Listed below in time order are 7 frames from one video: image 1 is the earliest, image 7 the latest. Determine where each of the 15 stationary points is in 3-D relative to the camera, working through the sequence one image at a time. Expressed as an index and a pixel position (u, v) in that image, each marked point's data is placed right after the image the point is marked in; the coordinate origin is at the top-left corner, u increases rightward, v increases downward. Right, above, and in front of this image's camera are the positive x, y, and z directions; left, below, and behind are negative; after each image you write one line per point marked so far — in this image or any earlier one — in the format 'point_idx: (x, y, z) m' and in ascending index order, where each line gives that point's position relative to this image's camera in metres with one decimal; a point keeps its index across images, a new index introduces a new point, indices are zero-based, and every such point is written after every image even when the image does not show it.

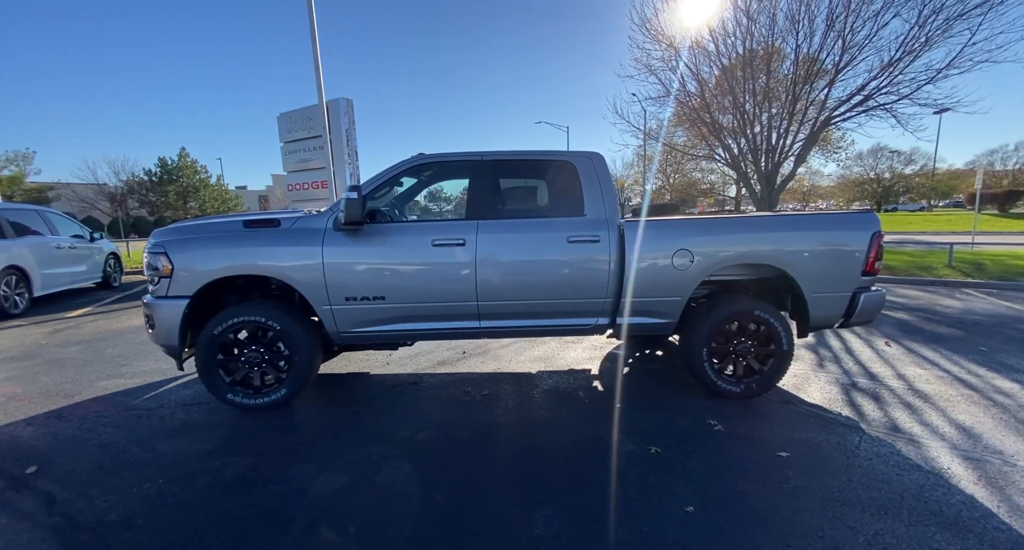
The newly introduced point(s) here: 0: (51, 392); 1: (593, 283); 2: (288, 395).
0: (-4.3, -1.1, +3.8) m
1: (+0.7, -0.1, +3.3) m
2: (-1.8, -0.9, +3.2) m
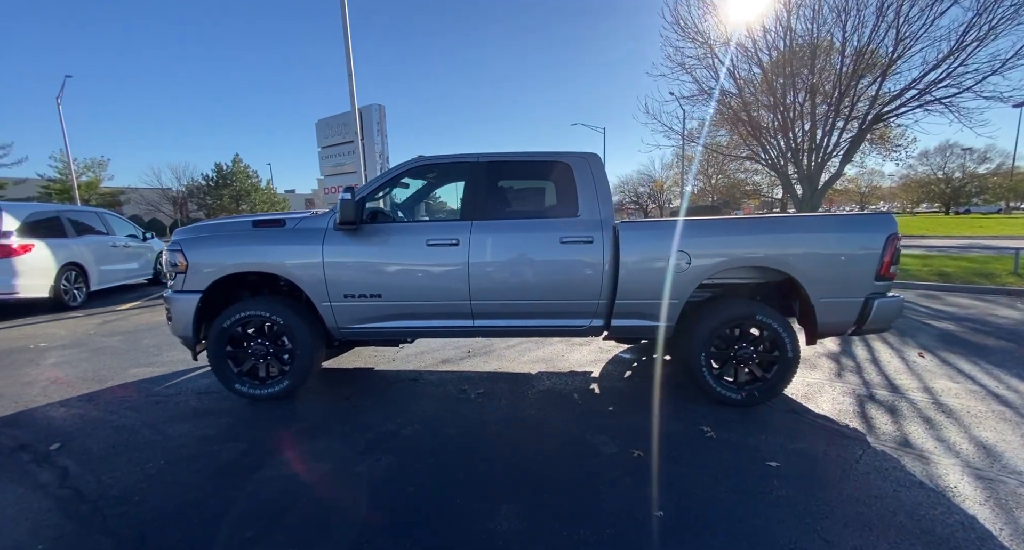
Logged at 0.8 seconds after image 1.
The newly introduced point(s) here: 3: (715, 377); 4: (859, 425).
0: (-4.3, -1.0, +4.1) m
1: (+0.6, -0.1, +3.3) m
2: (-1.8, -0.9, +3.3) m
3: (+1.7, -0.8, +3.3) m
4: (+2.6, -1.1, +3.0) m
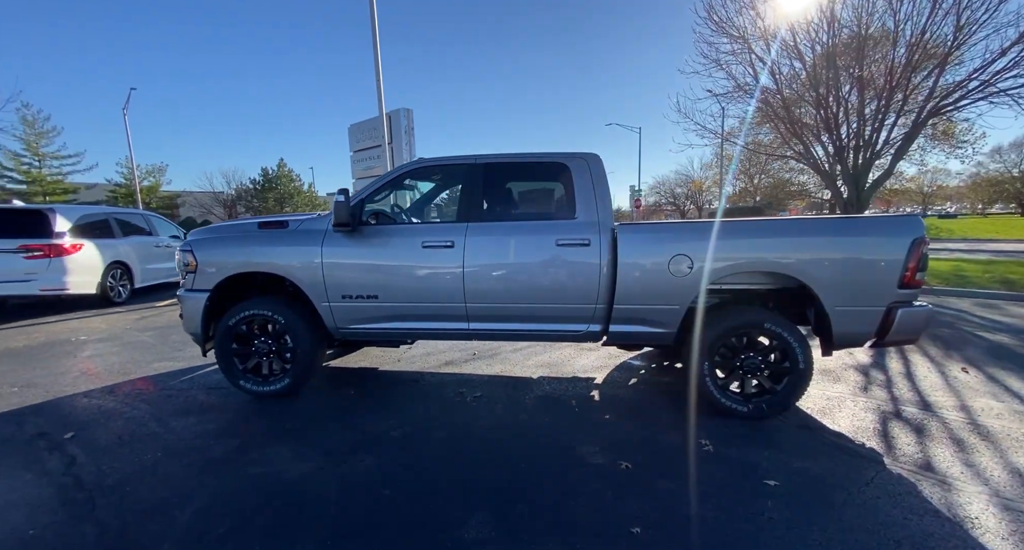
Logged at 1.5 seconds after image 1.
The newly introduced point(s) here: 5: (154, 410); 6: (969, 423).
0: (-4.3, -1.0, +4.4) m
1: (+0.6, -0.1, +3.2) m
2: (-1.9, -0.9, +3.4) m
3: (+1.6, -0.9, +3.1) m
4: (+2.5, -1.2, +2.8) m
5: (-2.9, -1.1, +3.2) m
6: (+3.5, -1.1, +3.1) m
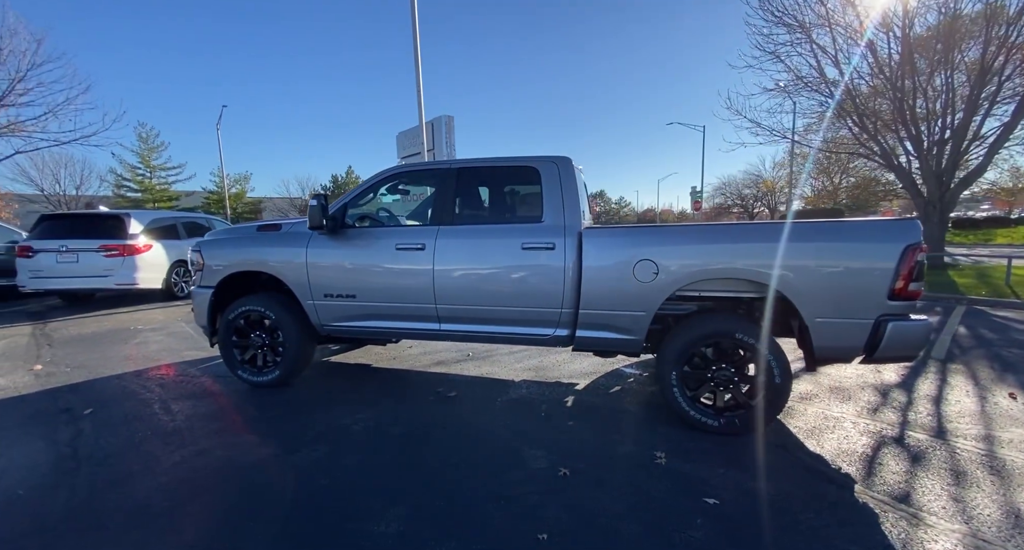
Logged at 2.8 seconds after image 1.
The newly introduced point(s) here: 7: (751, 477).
0: (-4.4, -1.0, +4.9) m
1: (+0.3, -0.1, +3.2) m
2: (-2.1, -0.9, +3.7) m
3: (+1.3, -0.9, +3.0) m
4: (+2.1, -1.2, +2.5) m
5: (-3.1, -1.1, +3.6) m
6: (+3.2, -1.2, +2.7) m
7: (+1.4, -1.2, +2.4) m
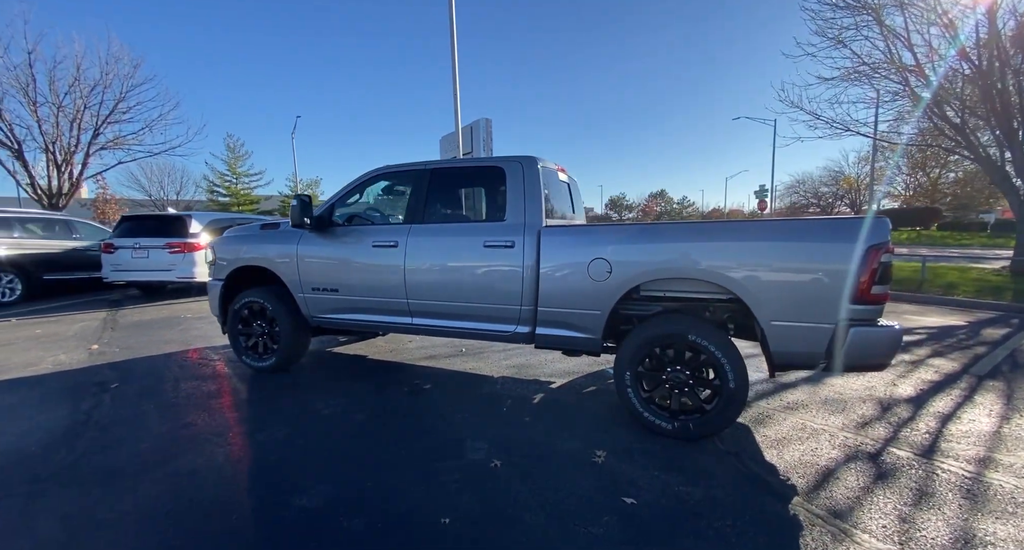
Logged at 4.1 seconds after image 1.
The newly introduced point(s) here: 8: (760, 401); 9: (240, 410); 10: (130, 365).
0: (-4.5, -0.9, +5.6) m
1: (0.0, -0.1, +3.2) m
2: (-2.3, -0.9, +4.0) m
3: (+1.0, -0.9, +2.9) m
4: (+1.7, -1.2, +2.4) m
5: (-3.4, -1.0, +4.1) m
6: (+2.8, -1.2, +2.4) m
7: (+1.0, -1.2, +2.4) m
8: (+2.2, -1.1, +3.6) m
9: (-2.2, -1.1, +3.3) m
10: (-4.2, -1.0, +4.4) m
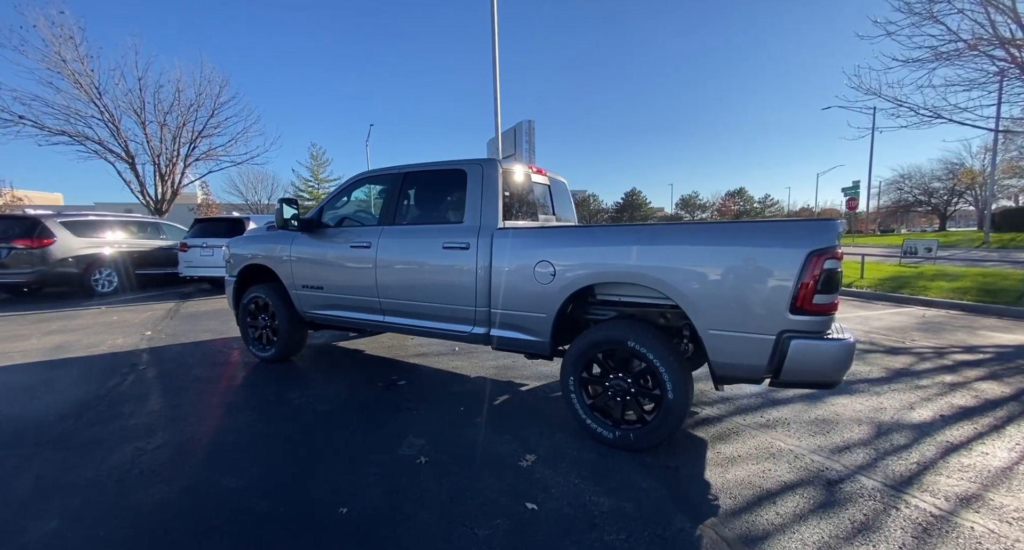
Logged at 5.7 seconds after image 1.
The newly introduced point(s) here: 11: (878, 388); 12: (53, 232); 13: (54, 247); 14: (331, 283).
0: (-4.5, -0.9, +6.2) m
1: (-0.4, -0.1, +3.3) m
2: (-2.6, -0.9, +4.4) m
3: (+0.5, -0.9, +2.9) m
4: (+1.2, -1.3, +2.2) m
5: (-3.6, -1.0, +4.6) m
6: (+2.2, -1.3, +2.1) m
7: (+0.5, -1.2, +2.3) m
8: (+1.9, -1.2, +3.4) m
9: (-2.5, -1.1, +3.6) m
10: (-4.4, -0.9, +5.1) m
11: (+3.7, -1.1, +4.1) m
12: (-11.6, +1.1, +10.3) m
13: (-11.6, +0.7, +10.2) m
14: (-1.8, -0.1, +4.0) m
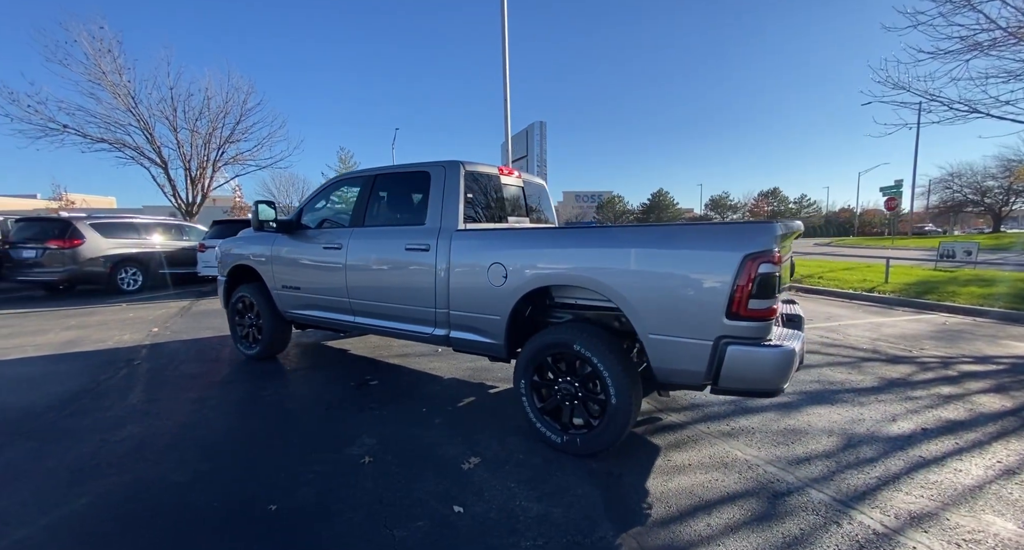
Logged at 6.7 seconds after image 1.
0: (-4.7, -0.9, +6.5) m
1: (-0.7, -0.1, +3.3) m
2: (-2.8, -0.9, +4.6) m
3: (+0.2, -1.0, +2.9) m
4: (+0.8, -1.3, +2.2) m
5: (-3.9, -1.0, +4.8) m
6: (+1.9, -1.3, +2.0) m
7: (+0.1, -1.2, +2.3) m
8: (+1.5, -1.2, +3.3) m
9: (-2.8, -1.1, +3.8) m
10: (-4.6, -0.9, +5.3) m
11: (+3.4, -1.2, +3.9) m
12: (-11.5, +1.1, +10.9) m
13: (-11.5, +0.7, +10.8) m
14: (-2.1, -0.1, +4.1) m
